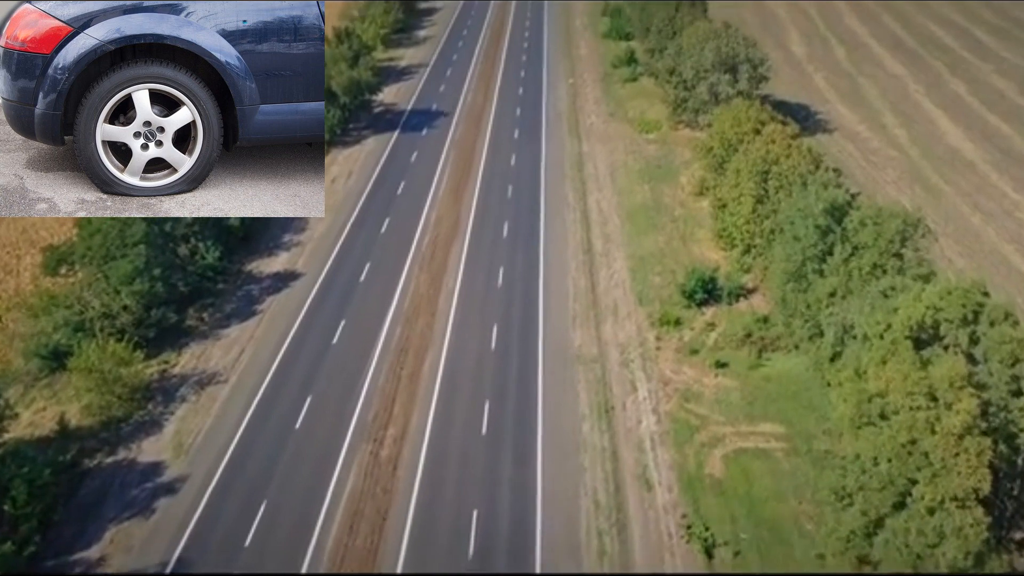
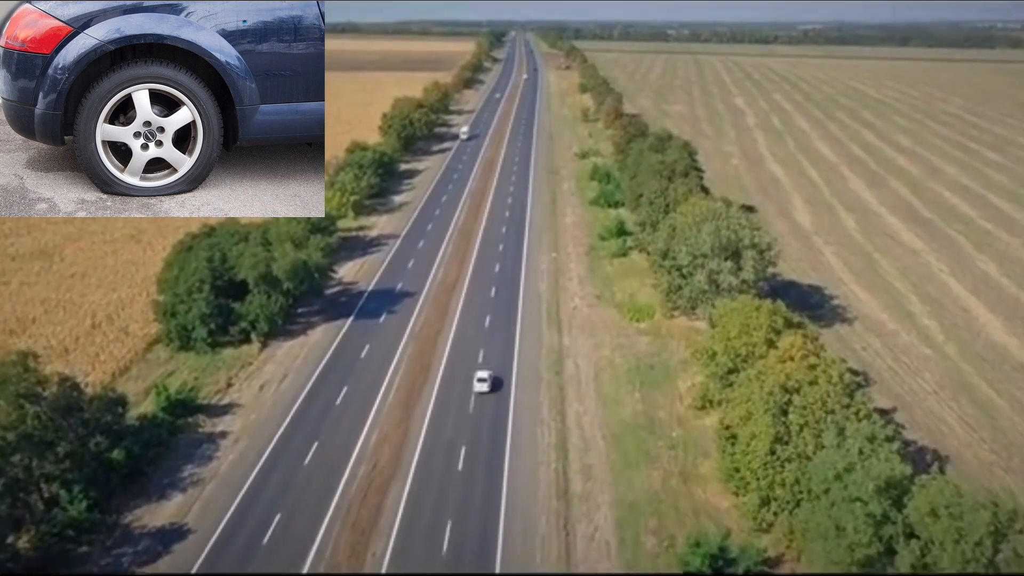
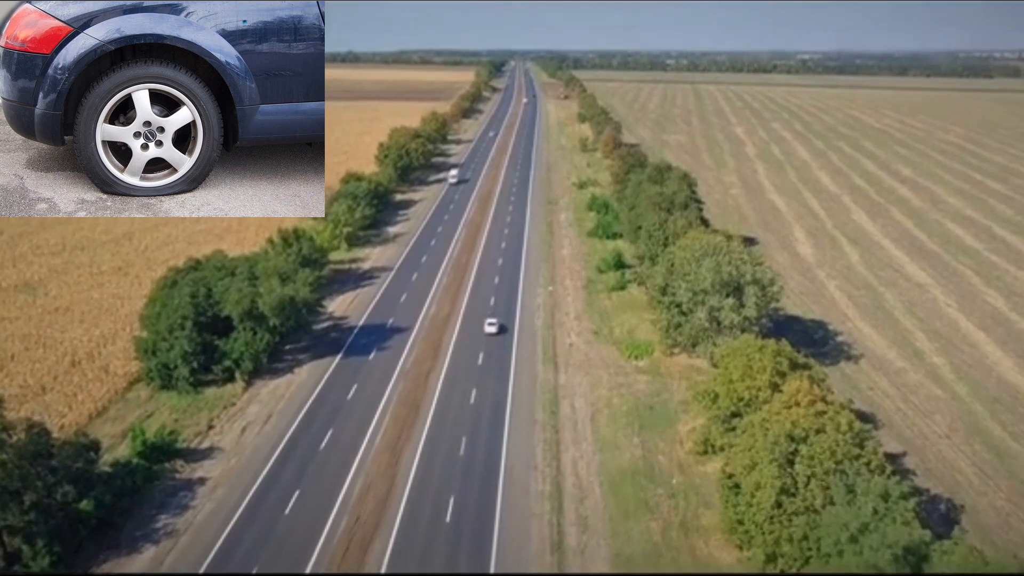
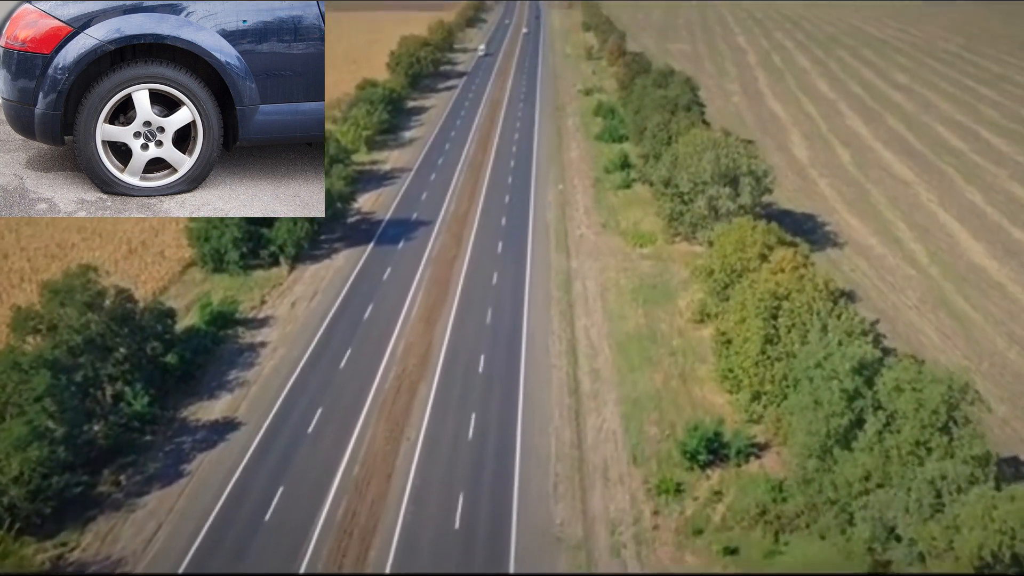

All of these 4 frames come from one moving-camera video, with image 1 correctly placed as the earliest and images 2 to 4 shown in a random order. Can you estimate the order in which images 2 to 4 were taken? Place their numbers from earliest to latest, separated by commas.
4, 2, 3
